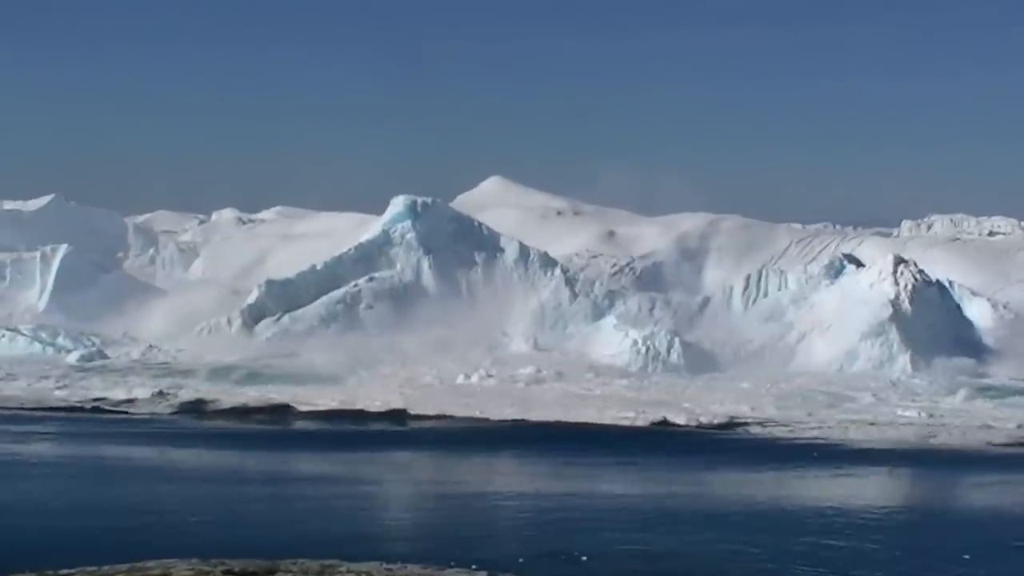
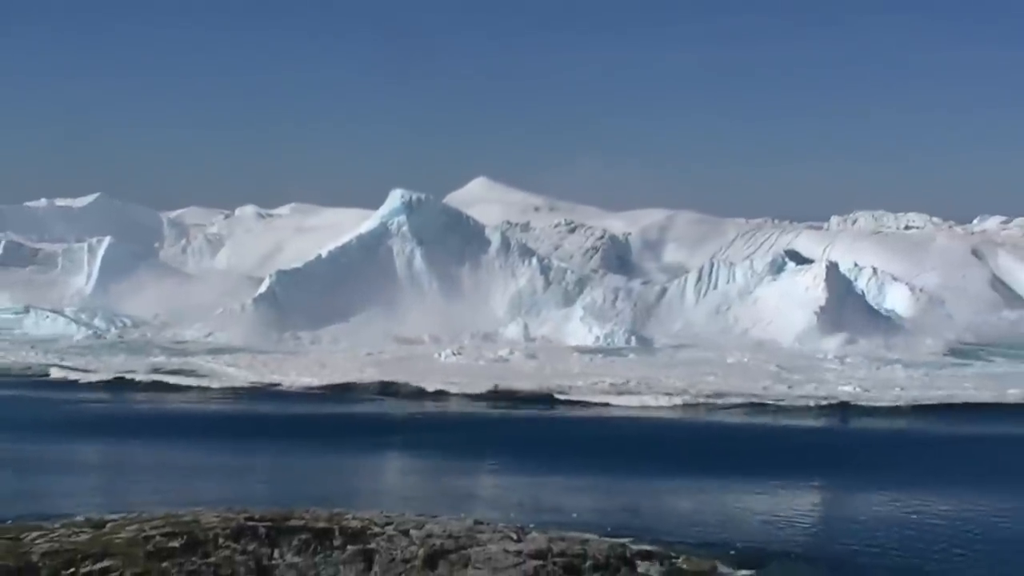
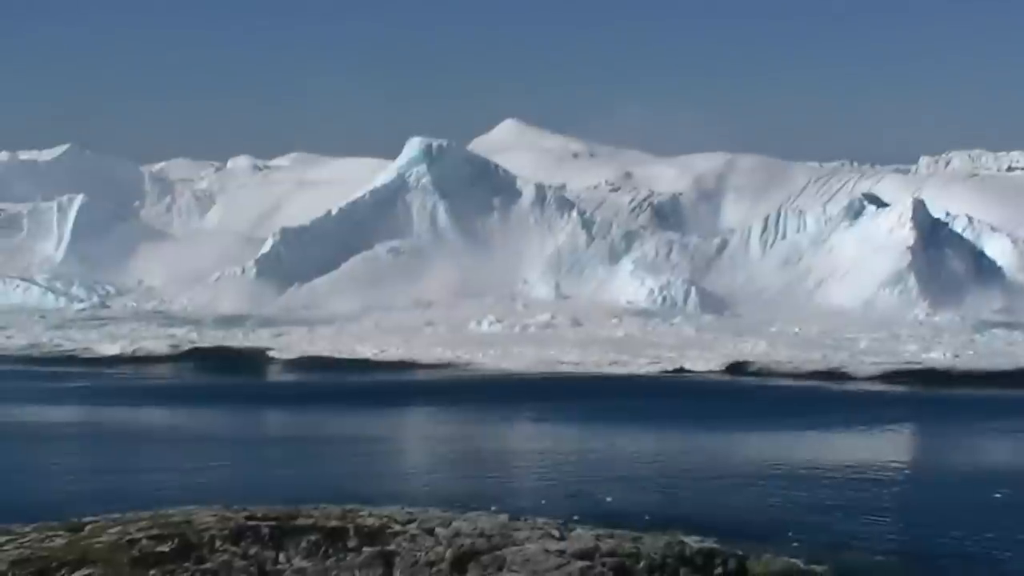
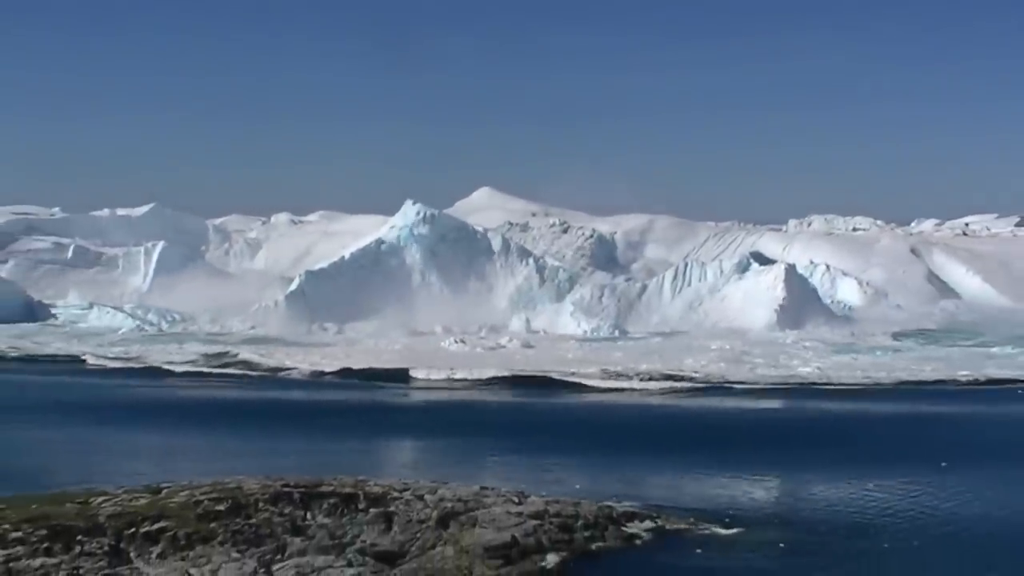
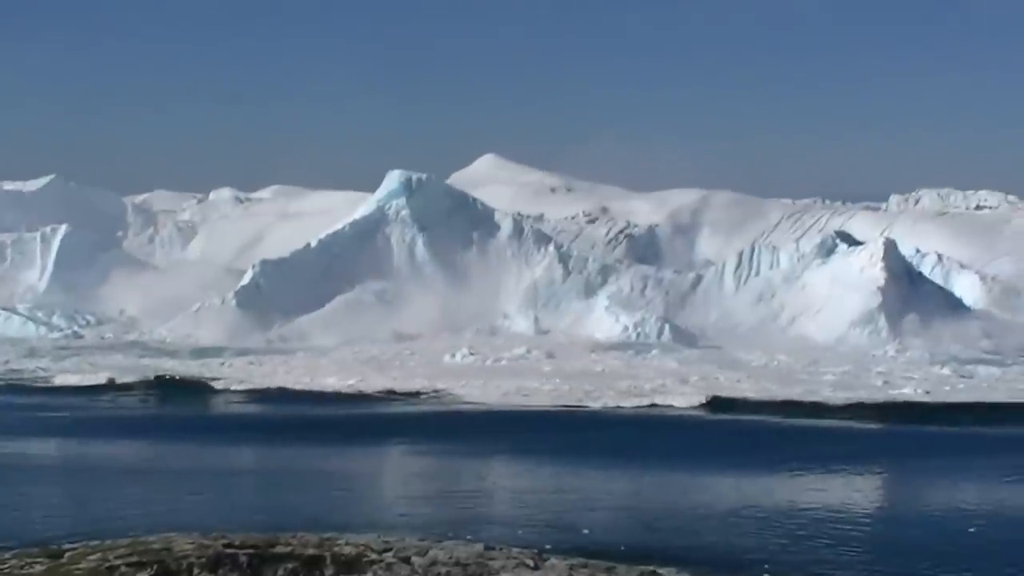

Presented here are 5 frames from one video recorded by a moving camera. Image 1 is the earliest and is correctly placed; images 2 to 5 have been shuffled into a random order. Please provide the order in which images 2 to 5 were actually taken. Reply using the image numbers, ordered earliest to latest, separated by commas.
3, 5, 2, 4
